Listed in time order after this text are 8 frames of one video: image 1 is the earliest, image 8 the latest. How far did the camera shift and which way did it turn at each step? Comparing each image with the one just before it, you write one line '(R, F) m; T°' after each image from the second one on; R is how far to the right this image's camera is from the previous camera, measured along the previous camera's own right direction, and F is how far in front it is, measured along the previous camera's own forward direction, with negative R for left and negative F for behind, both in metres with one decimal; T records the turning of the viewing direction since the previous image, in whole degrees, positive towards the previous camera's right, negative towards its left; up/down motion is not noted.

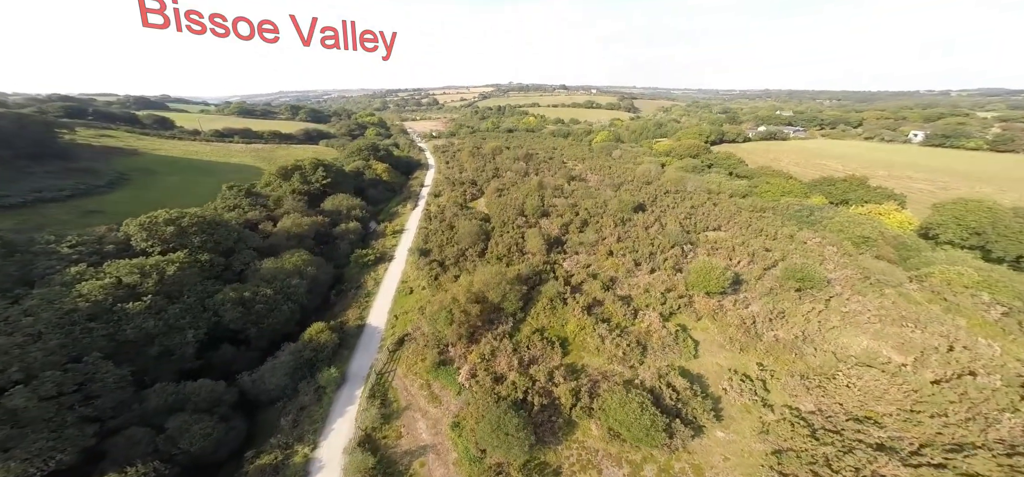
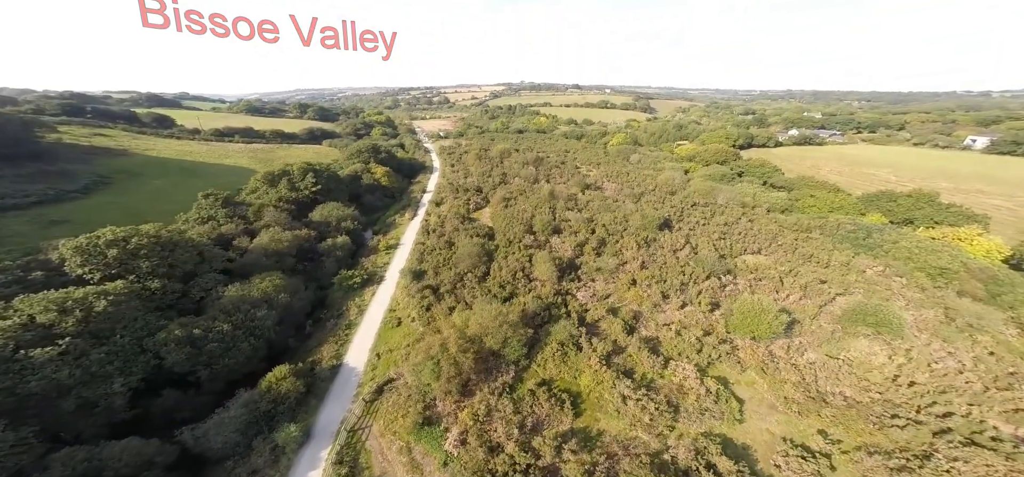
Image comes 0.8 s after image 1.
(+0.3, +3.9) m; -2°
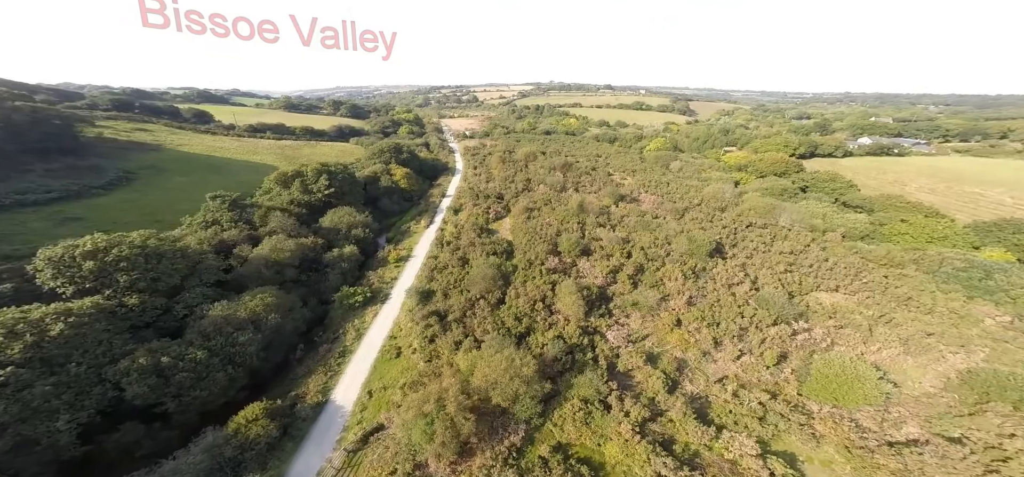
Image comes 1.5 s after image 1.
(+0.4, +3.5) m; -5°
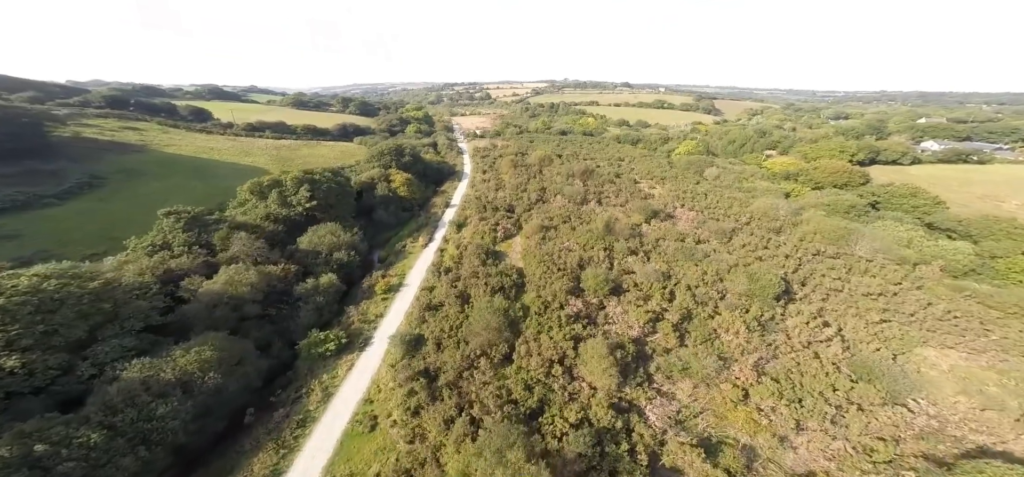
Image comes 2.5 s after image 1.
(0.0, +5.0) m; -2°
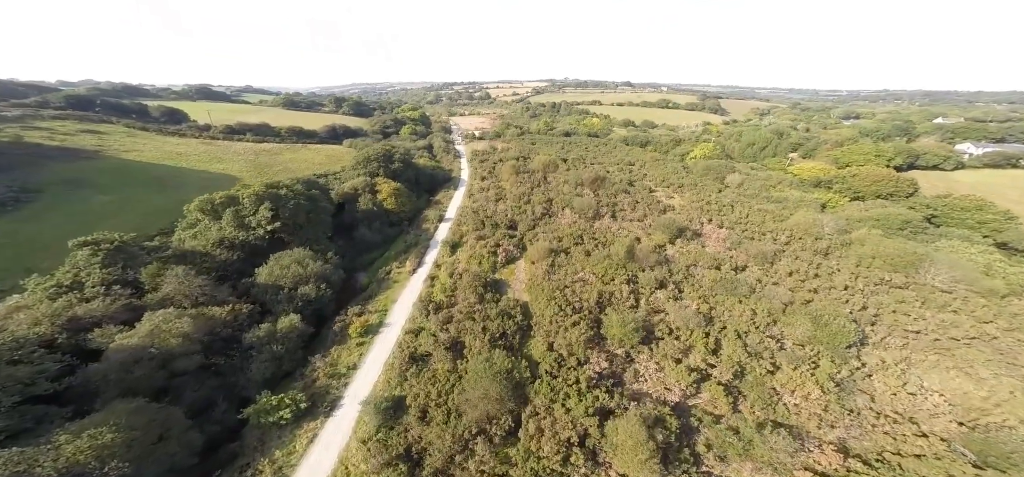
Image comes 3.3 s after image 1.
(-0.2, +4.1) m; 0°
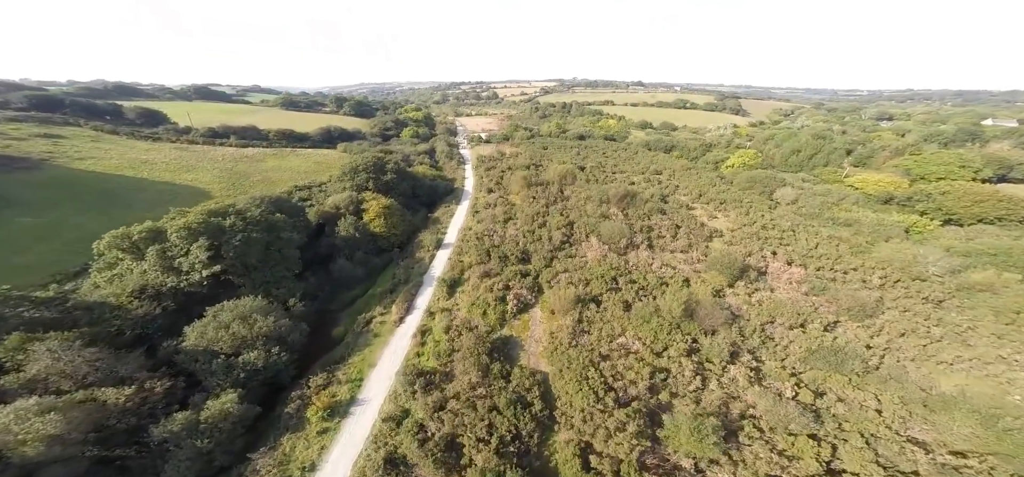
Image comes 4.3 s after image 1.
(-0.4, +5.4) m; -1°
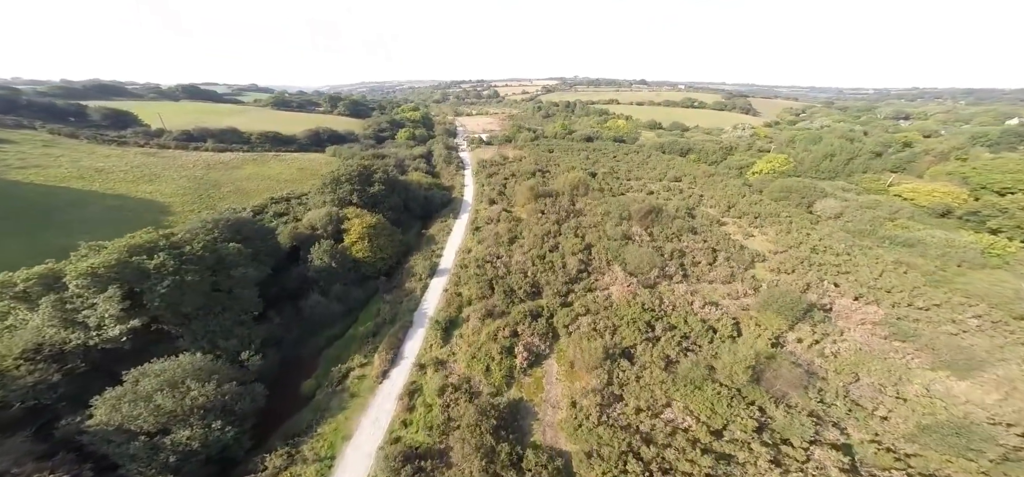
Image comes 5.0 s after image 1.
(-0.4, +3.8) m; 0°
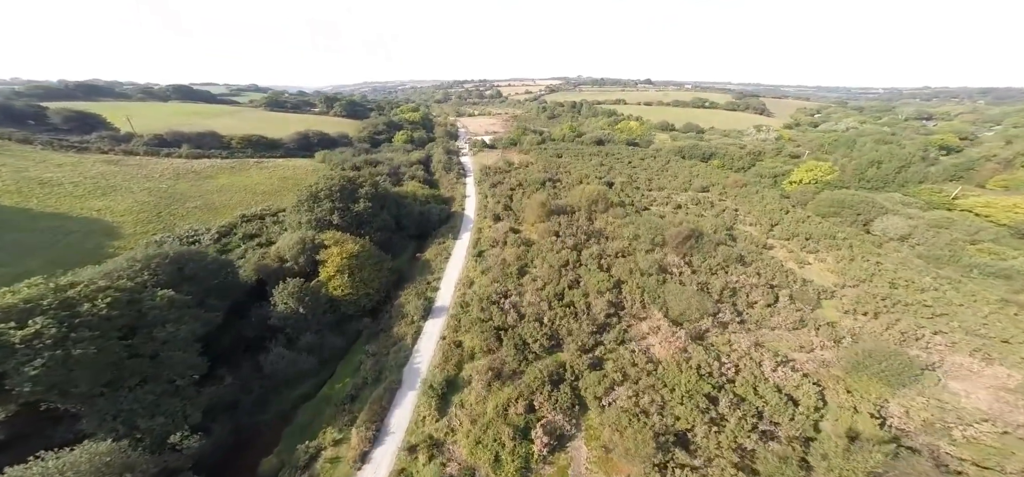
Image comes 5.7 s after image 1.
(-0.5, +4.0) m; 0°
